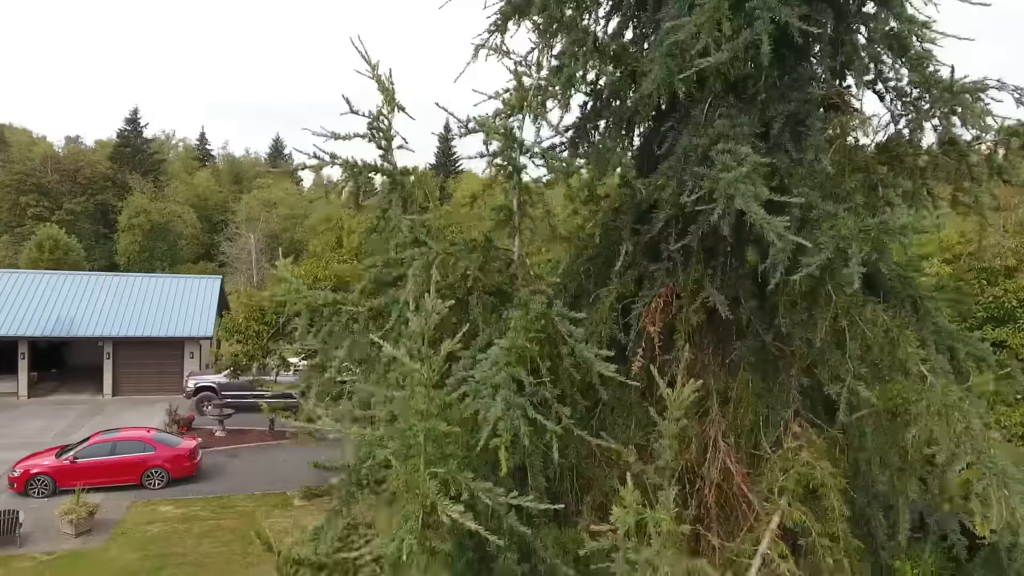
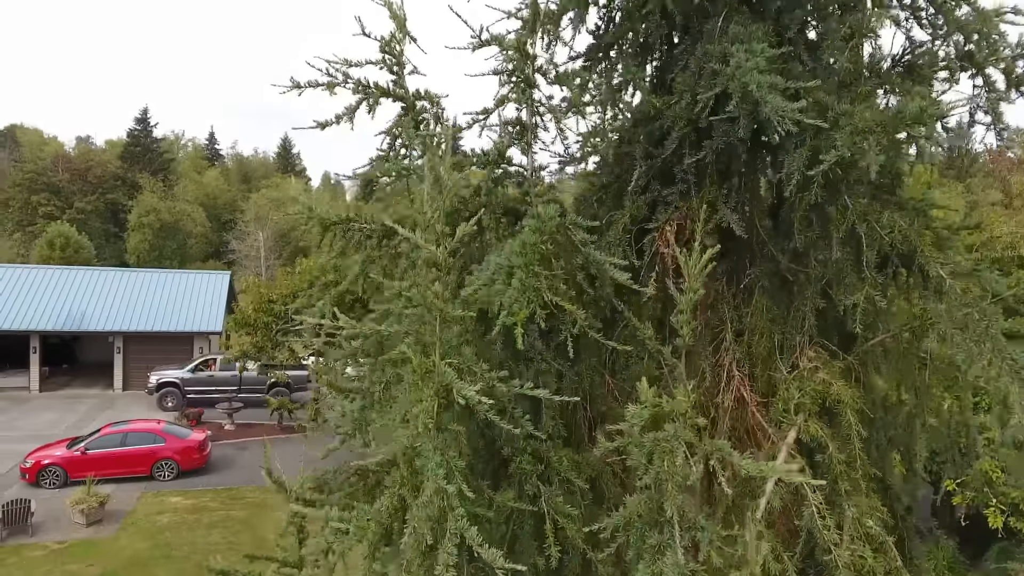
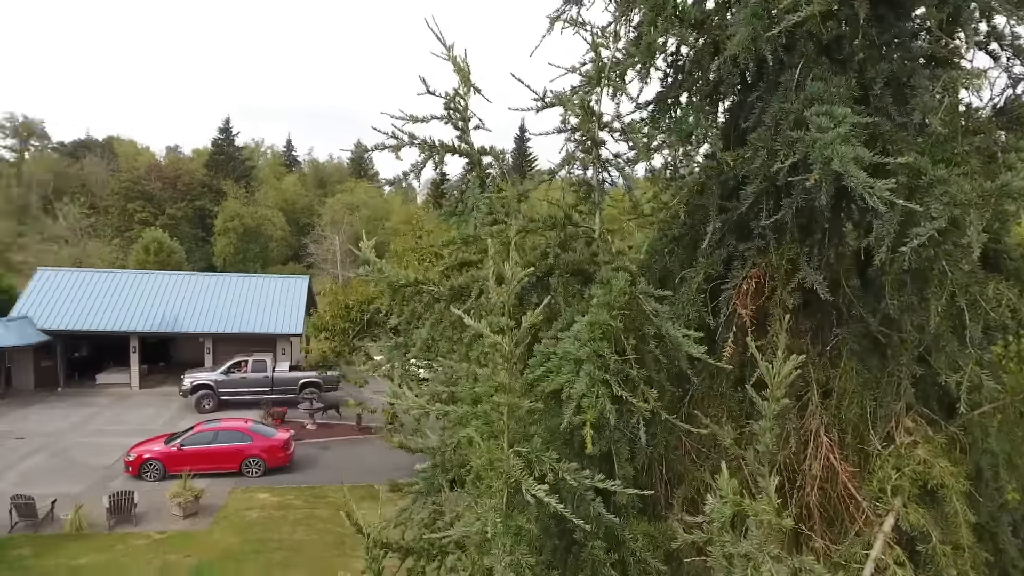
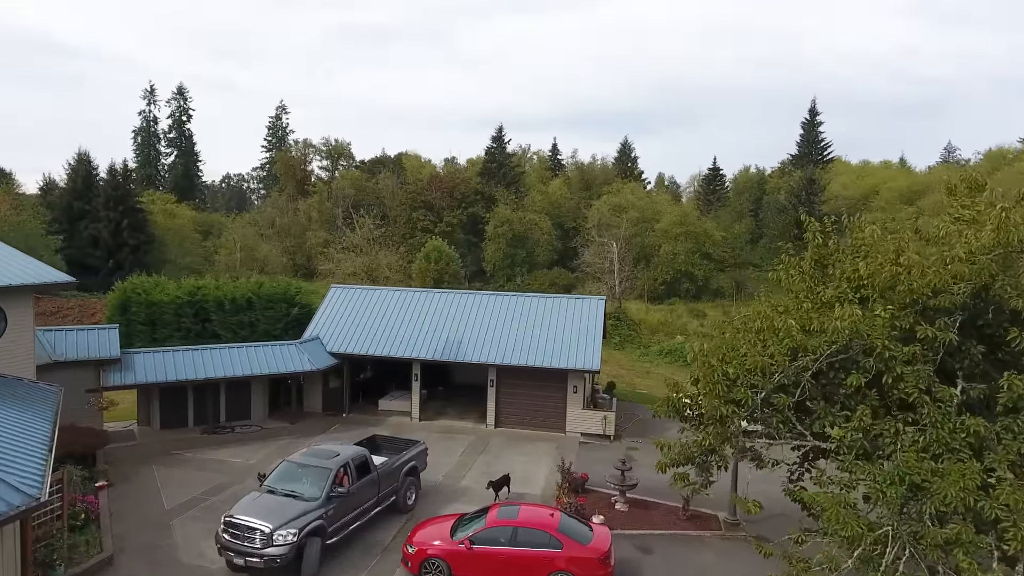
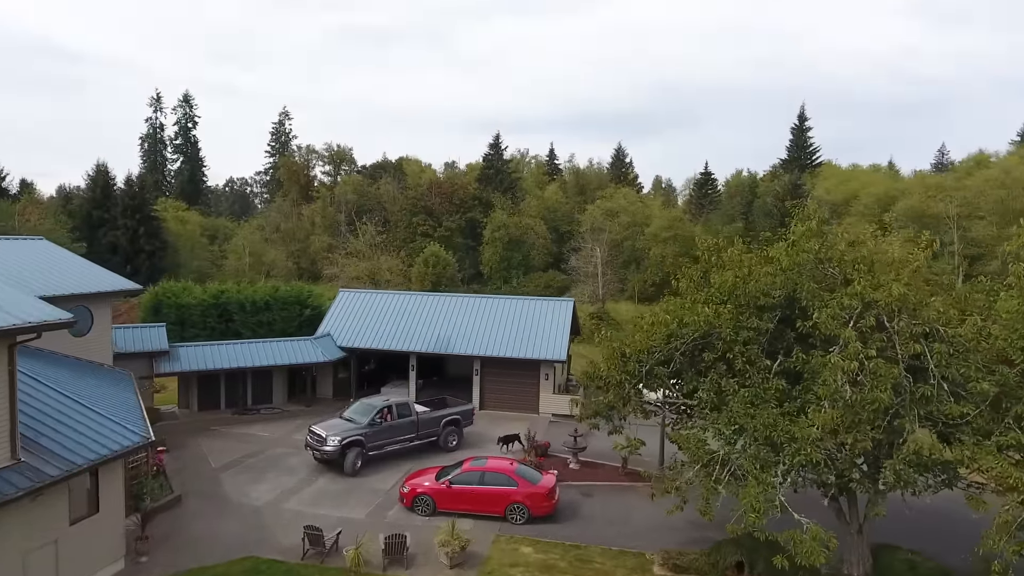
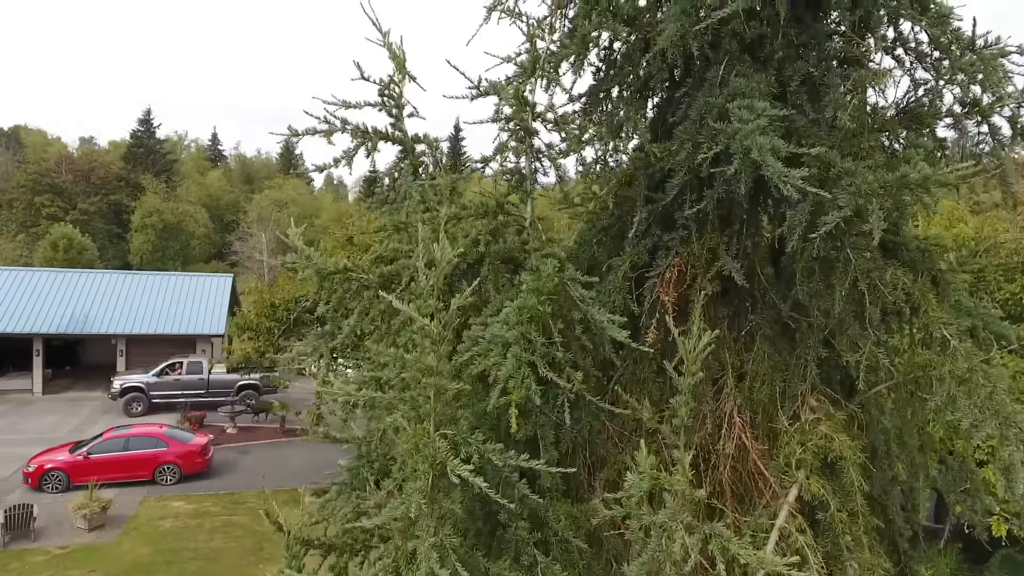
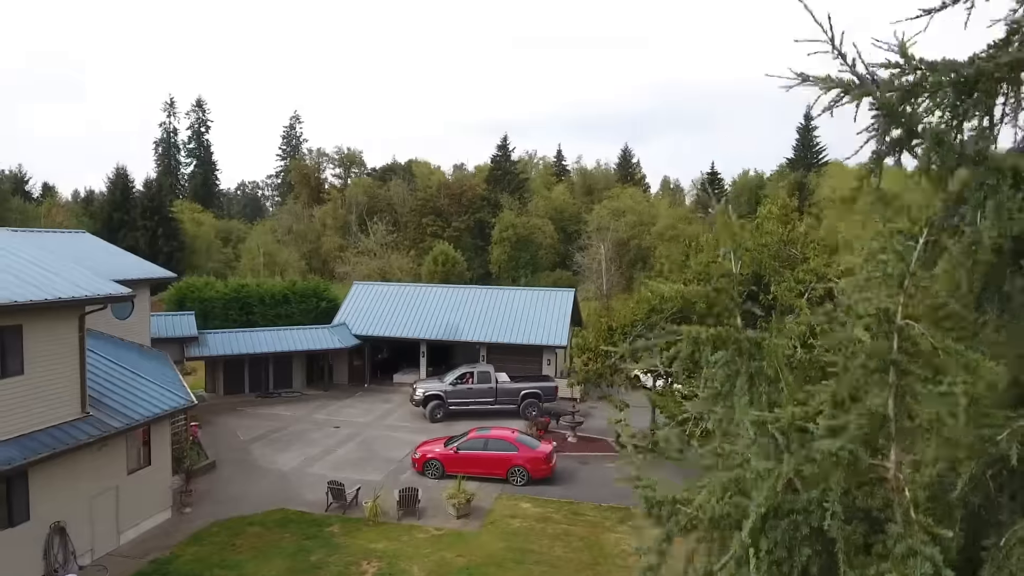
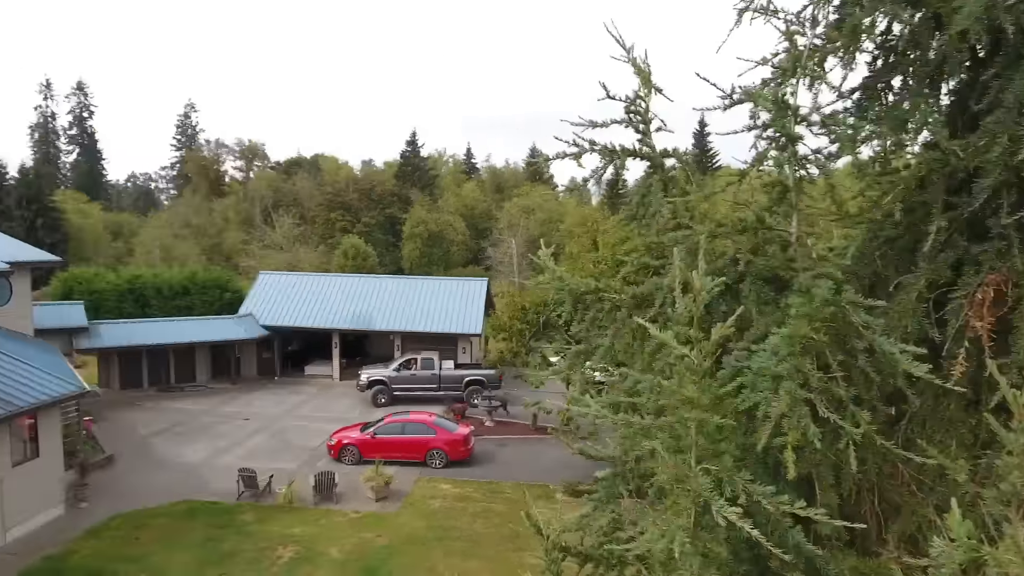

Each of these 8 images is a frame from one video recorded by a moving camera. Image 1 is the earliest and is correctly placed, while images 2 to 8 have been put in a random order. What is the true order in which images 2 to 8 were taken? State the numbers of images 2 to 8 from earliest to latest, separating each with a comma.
2, 6, 3, 8, 7, 5, 4
